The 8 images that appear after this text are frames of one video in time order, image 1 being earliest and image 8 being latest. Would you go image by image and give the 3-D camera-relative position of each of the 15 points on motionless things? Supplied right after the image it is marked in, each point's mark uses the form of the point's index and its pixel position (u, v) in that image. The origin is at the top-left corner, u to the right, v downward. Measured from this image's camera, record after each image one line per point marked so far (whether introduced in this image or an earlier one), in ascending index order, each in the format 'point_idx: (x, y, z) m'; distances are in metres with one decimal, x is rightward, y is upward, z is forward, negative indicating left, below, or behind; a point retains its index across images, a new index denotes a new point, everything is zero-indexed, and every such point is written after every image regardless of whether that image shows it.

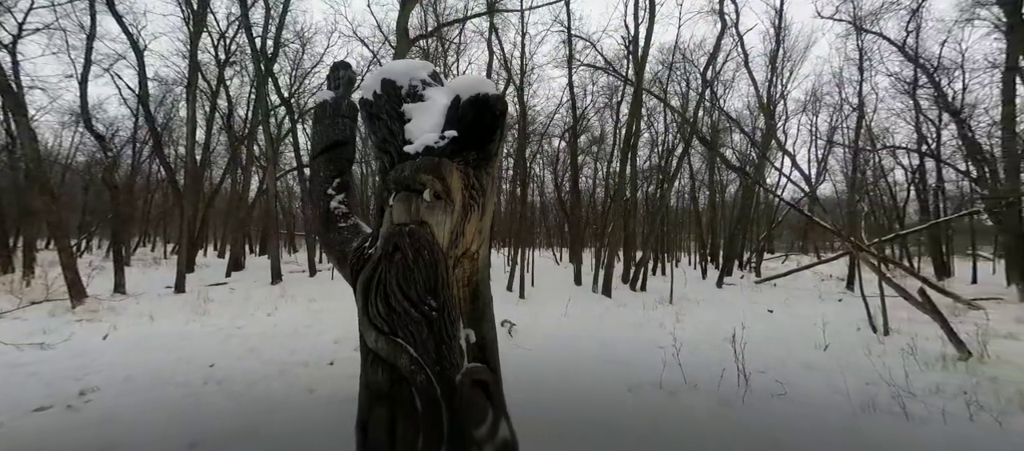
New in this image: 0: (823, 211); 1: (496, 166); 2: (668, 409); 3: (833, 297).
0: (+7.1, +0.3, +9.4) m
1: (-0.1, +0.3, +2.3) m
2: (+1.6, -1.9, +4.4) m
3: (+10.7, -2.4, +13.6) m
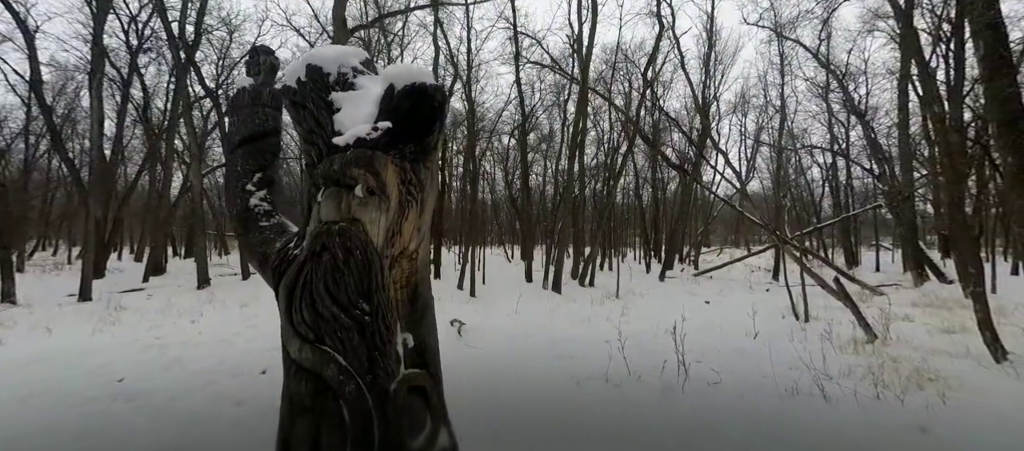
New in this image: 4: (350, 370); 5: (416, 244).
0: (+5.9, +0.5, +10.1) m
1: (-0.4, +0.4, +2.2) m
2: (+1.1, -1.9, +4.5) m
3: (+9.0, -2.2, +14.7) m
4: (-0.7, -0.6, +1.7) m
5: (-0.5, -0.1, +2.1) m
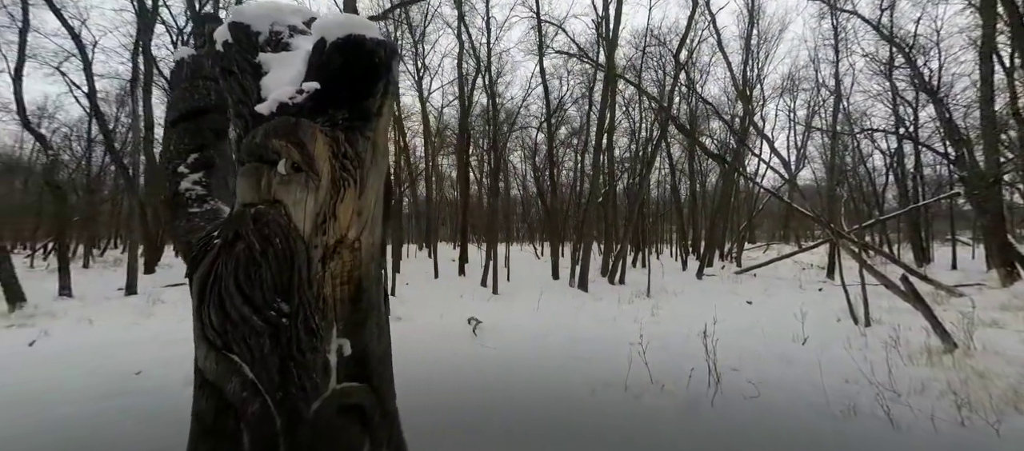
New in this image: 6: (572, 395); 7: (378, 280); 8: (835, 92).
0: (+6.5, +0.6, +9.1) m
1: (-0.6, +0.4, +1.8) m
2: (+1.1, -1.8, +4.0) m
3: (+9.9, -2.0, +13.4) m
4: (-0.9, -0.6, +1.4) m
5: (-0.6, 0.0, +1.7) m
6: (+0.6, -1.8, +4.3) m
7: (-0.6, -0.2, +1.8) m
8: (+8.7, +3.6, +11.0) m
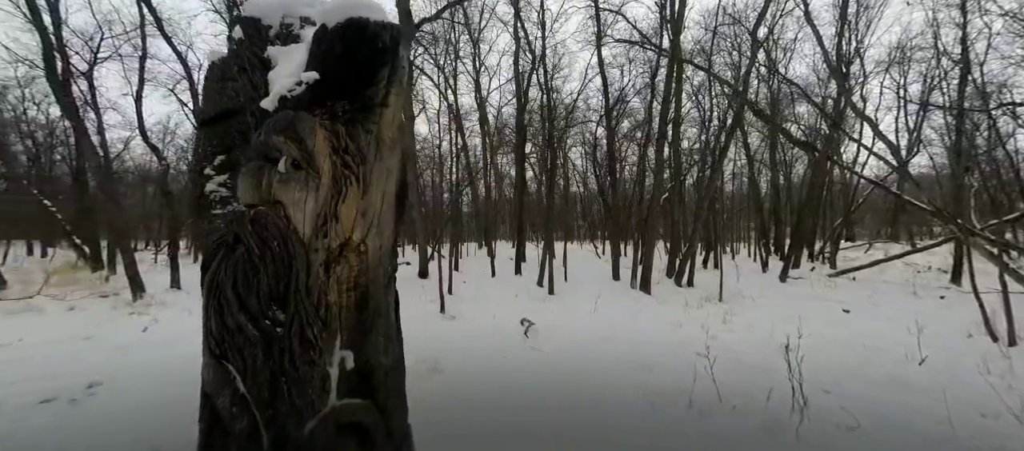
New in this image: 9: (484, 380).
0: (+7.6, +0.7, +7.7) m
1: (-0.5, +0.4, +1.7) m
2: (+1.6, -1.7, +3.5) m
3: (+11.8, -1.9, +11.4) m
4: (-0.9, -0.6, +1.3) m
5: (-0.6, 0.0, +1.6) m
6: (+1.1, -1.8, +3.9) m
7: (-0.5, -0.3, +1.7) m
8: (+10.1, +3.7, +9.2) m
9: (-0.3, -1.6, +4.5) m
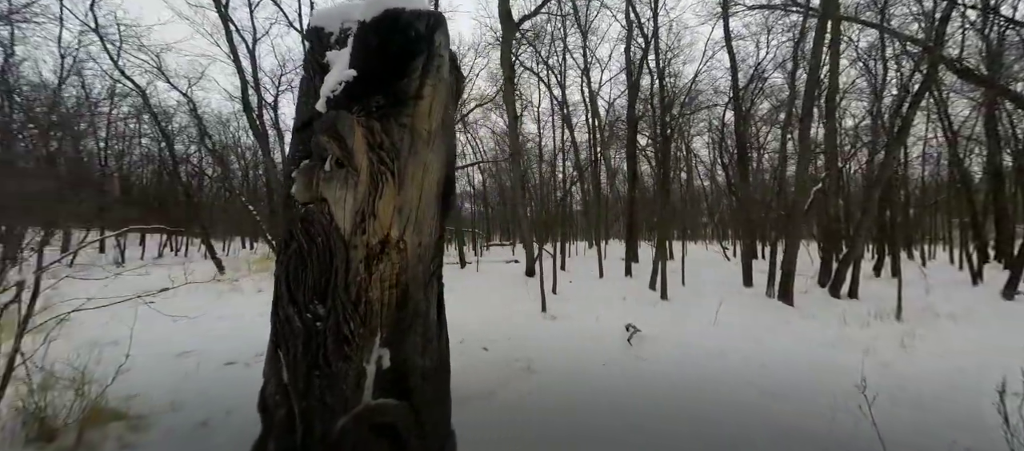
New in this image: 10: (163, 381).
0: (+9.3, +0.8, +5.0) m
1: (-0.3, +0.4, +1.6) m
2: (+2.2, -1.7, +2.8) m
3: (+14.3, -1.8, +7.3) m
4: (-0.8, -0.6, +1.4) m
5: (-0.4, 0.0, +1.5) m
6: (+1.9, -1.7, +3.3) m
7: (-0.3, -0.2, +1.6) m
8: (+12.0, +3.8, +5.6) m
9: (+0.7, -1.6, +4.2) m
10: (-3.3, -1.5, +3.8) m
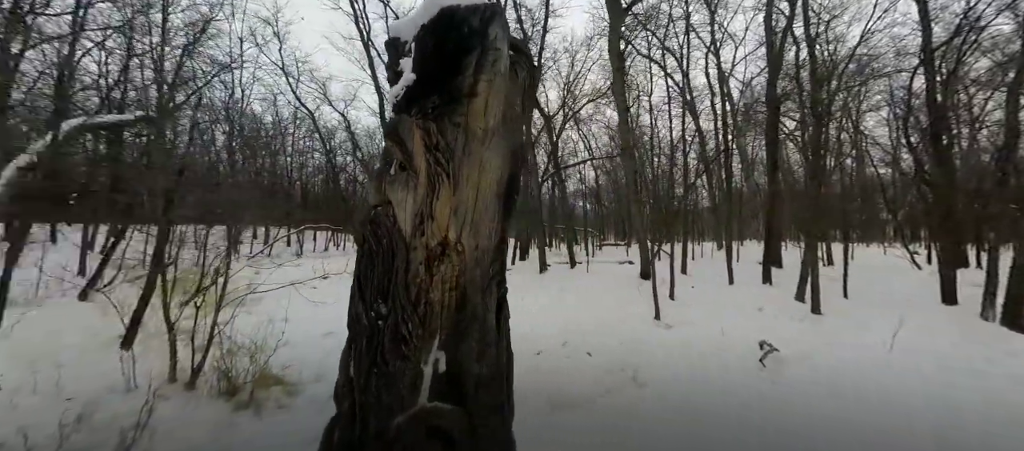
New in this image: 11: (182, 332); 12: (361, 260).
0: (+10.1, +0.8, +1.9) m
1: (0.0, +0.4, +1.5) m
2: (+2.7, -1.7, +1.9) m
3: (+15.6, -1.7, +2.5) m
4: (-0.6, -0.6, +1.5) m
5: (-0.2, 0.0, +1.5) m
6: (+2.5, -1.7, +2.5) m
7: (-0.1, -0.2, +1.5) m
8: (+12.9, +3.8, +1.6) m
9: (+1.7, -1.6, +3.7) m
10: (-2.2, -1.5, +4.6) m
11: (-3.1, -1.0, +3.8) m
12: (-0.6, -0.1, +1.6) m
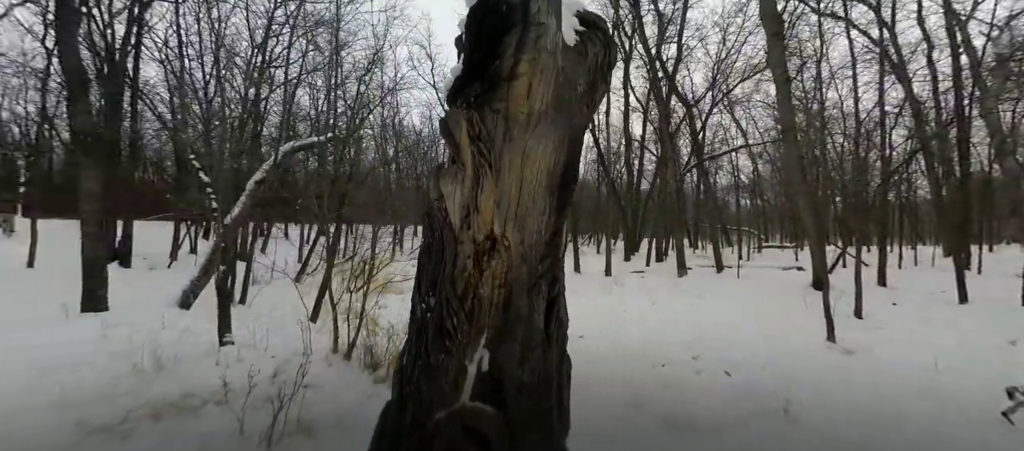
0: (+9.7, +0.8, -1.9) m
1: (+0.1, +0.5, +1.4) m
2: (+2.8, -1.7, +0.8) m
3: (+15.1, -1.7, -3.3) m
4: (-0.4, -0.6, +1.5) m
5: (0.0, 0.0, +1.4) m
6: (+2.9, -1.7, +1.4) m
7: (+0.1, -0.2, +1.4) m
8: (+12.2, +3.8, -3.1) m
9: (+2.6, -1.6, +2.8) m
10: (-0.8, -1.4, +5.0) m
11: (-1.9, -1.0, +4.6) m
12: (-0.4, -0.1, +1.6) m
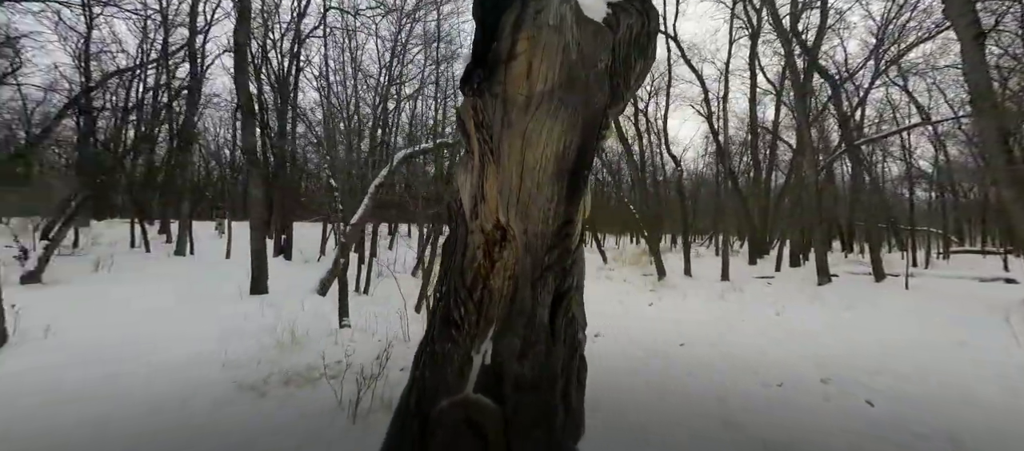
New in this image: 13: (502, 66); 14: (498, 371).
0: (+8.4, +0.9, -4.6) m
1: (+0.1, +0.5, +1.3) m
2: (+2.5, -1.6, -0.1) m
3: (+13.2, -1.6, -7.4) m
4: (-0.3, -0.5, +1.6) m
5: (0.0, 0.0, +1.3) m
6: (+2.7, -1.6, +0.5) m
7: (+0.1, -0.2, +1.3) m
8: (+10.5, +3.9, -6.5) m
9: (+2.9, -1.5, +2.0) m
10: (+0.2, -1.4, +5.0) m
11: (-0.9, -1.0, +5.0) m
12: (-0.3, -0.1, +1.7) m
13: (0.0, +0.5, +1.3) m
14: (0.0, -0.5, +1.3) m
